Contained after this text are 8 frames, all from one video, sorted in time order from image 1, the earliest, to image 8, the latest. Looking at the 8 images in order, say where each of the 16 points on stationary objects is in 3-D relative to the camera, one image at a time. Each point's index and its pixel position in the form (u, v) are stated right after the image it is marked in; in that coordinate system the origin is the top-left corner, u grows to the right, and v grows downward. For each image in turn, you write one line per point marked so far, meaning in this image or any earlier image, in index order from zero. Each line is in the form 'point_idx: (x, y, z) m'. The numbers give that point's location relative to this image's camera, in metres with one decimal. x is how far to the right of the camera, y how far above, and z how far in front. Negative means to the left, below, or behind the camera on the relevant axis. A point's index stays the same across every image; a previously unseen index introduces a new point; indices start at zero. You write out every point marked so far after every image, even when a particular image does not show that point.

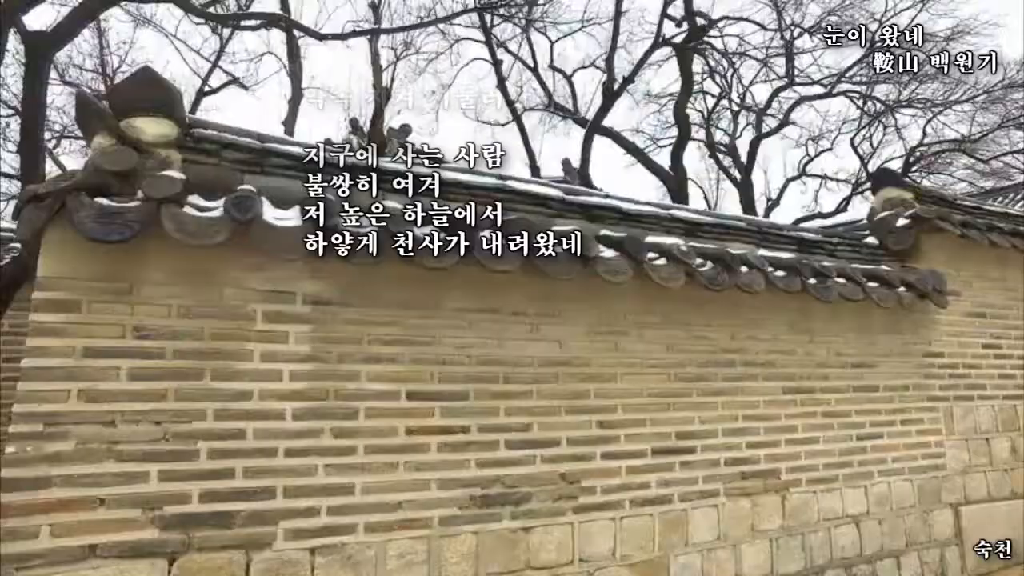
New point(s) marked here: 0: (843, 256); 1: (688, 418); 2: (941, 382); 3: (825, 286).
0: (+2.9, +0.3, +4.6) m
1: (+1.1, -0.9, +3.5) m
2: (+3.8, -0.8, +4.6) m
3: (+2.4, 0.0, +3.9) m
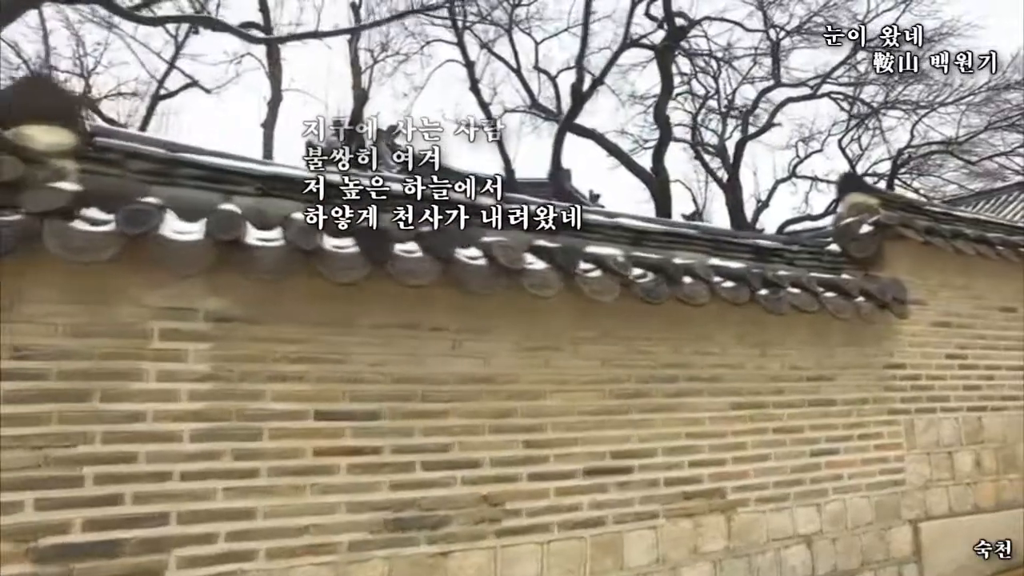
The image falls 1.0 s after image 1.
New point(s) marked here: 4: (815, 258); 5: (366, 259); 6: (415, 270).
0: (+2.5, +0.2, +4.4) m
1: (+0.7, -0.9, +3.4) m
2: (+3.3, -0.9, +4.5) m
3: (+1.9, -0.1, +3.7) m
4: (+2.7, +0.3, +4.6) m
5: (-0.8, +0.2, +2.8) m
6: (-0.5, +0.1, +2.9) m
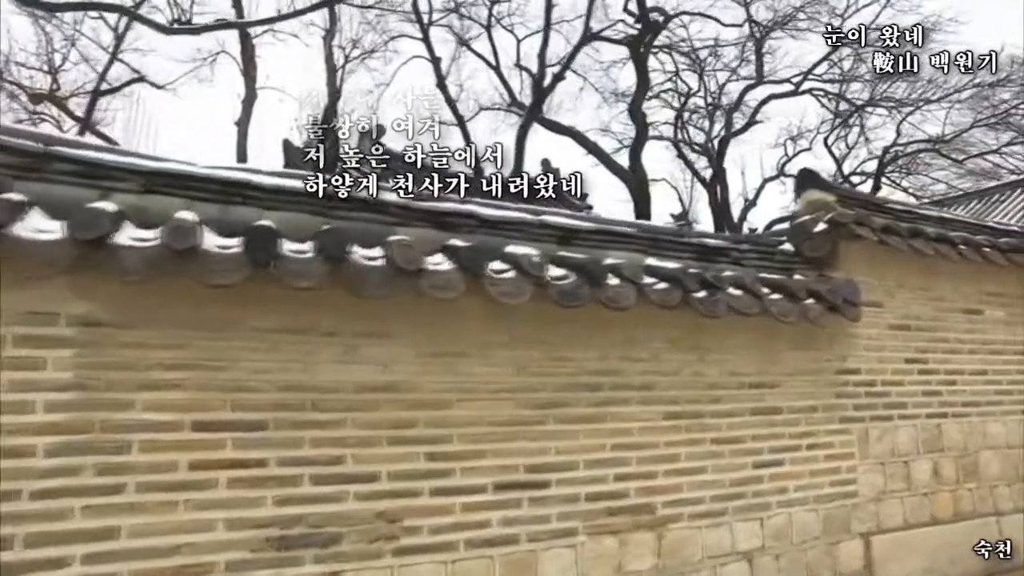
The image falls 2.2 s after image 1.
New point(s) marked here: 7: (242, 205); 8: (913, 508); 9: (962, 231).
0: (+2.0, +0.2, +4.2) m
1: (+0.2, -1.0, +3.2) m
2: (+2.8, -0.9, +4.2) m
3: (+1.4, -0.1, +3.5) m
4: (+2.1, +0.2, +4.4) m
5: (-1.3, +0.1, +2.6) m
6: (-1.1, +0.1, +2.7) m
7: (-1.6, +0.5, +3.1) m
8: (+3.3, -1.8, +4.3) m
9: (+4.4, +0.6, +5.1) m
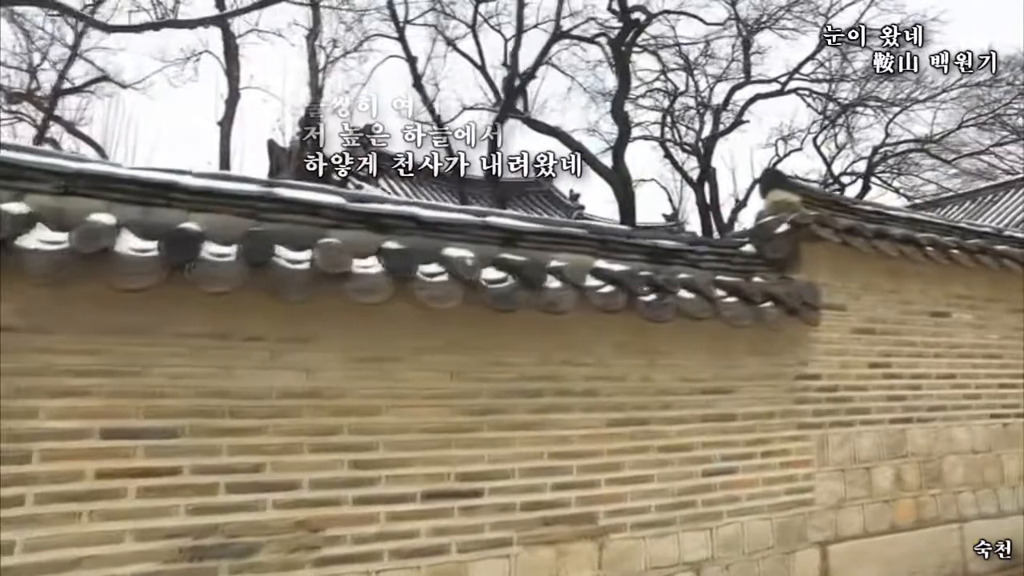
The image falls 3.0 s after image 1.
0: (+1.6, +0.2, +4.1) m
1: (-0.2, -1.0, +3.1) m
2: (+2.4, -1.0, +4.2) m
3: (+1.0, -0.1, +3.4) m
4: (+1.7, +0.2, +4.3) m
5: (-1.7, +0.1, +2.5) m
6: (-1.4, +0.1, +2.6) m
7: (-2.0, +0.5, +3.0) m
8: (+2.9, -1.9, +4.2) m
9: (+4.0, +0.5, +5.0) m
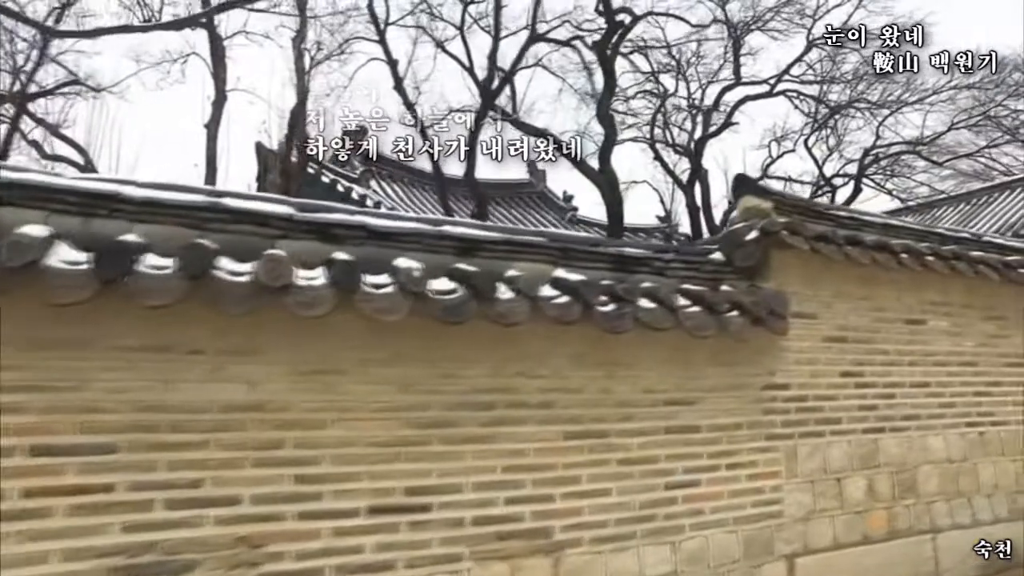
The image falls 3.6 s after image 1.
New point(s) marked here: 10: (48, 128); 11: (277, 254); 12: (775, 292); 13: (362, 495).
0: (+1.3, +0.1, +4.1) m
1: (-0.5, -1.0, +3.0) m
2: (+2.1, -1.0, +4.1) m
3: (+0.7, -0.2, +3.4) m
4: (+1.4, +0.2, +4.2) m
5: (-2.0, +0.1, +2.5) m
6: (-1.7, 0.0, +2.5) m
7: (-2.3, +0.4, +2.9) m
8: (+2.7, -1.9, +4.2) m
9: (+3.7, +0.5, +4.9) m
10: (-8.8, +3.0, +9.9) m
11: (-1.3, +0.2, +2.8) m
12: (+2.1, 0.0, +4.1) m
13: (-0.8, -1.2, +2.9) m
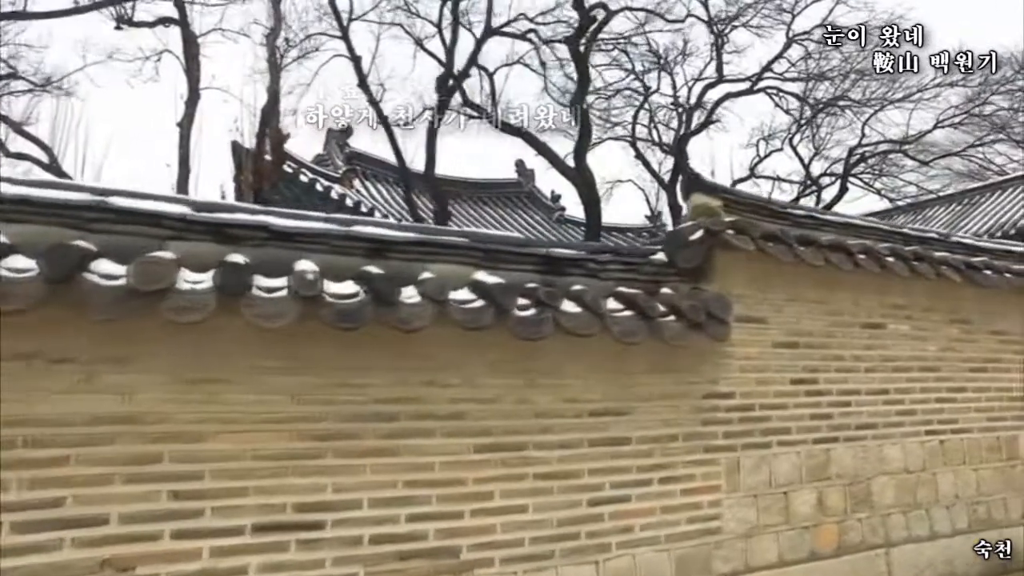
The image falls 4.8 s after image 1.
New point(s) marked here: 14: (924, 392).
0: (+0.7, +0.1, +3.9) m
1: (-1.1, -1.1, +2.8) m
2: (+1.6, -1.0, +3.9) m
3: (+0.2, -0.2, +3.2) m
4: (+0.9, +0.1, +4.0) m
5: (-2.5, 0.0, +2.3) m
6: (-2.3, 0.0, +2.3) m
7: (-2.8, +0.4, +2.7) m
8: (+2.1, -1.9, +4.0) m
9: (+3.2, +0.4, +4.7) m
10: (-9.3, +3.0, +9.7) m
11: (-1.8, +0.2, +2.6) m
12: (+1.5, -0.1, +3.9) m
13: (-1.4, -1.2, +2.7) m
14: (+3.8, -0.9, +4.8) m
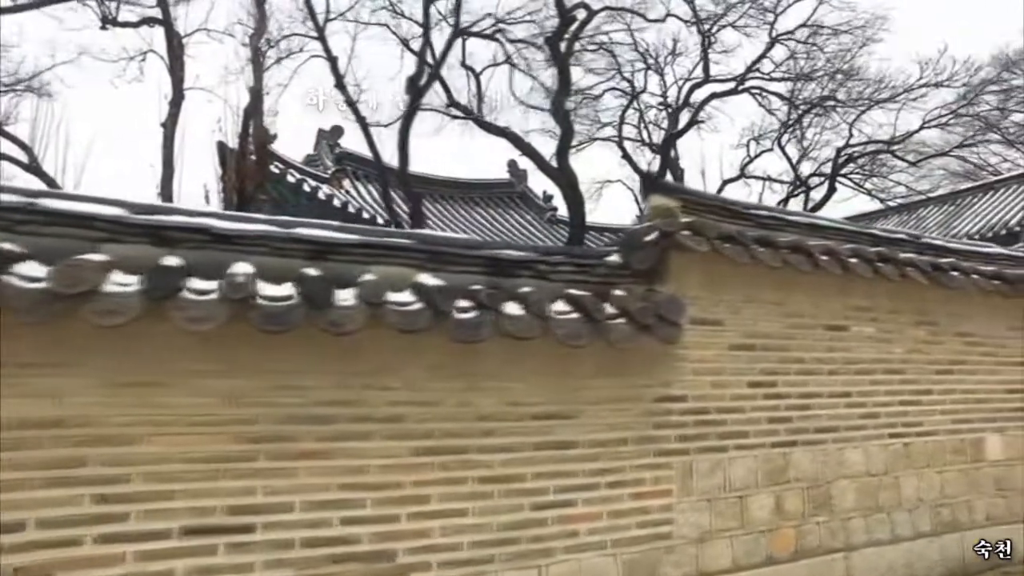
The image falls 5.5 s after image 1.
0: (+0.4, +0.1, +3.8) m
1: (-1.4, -1.1, +2.8) m
2: (+1.2, -1.1, +3.8) m
3: (-0.2, -0.2, +3.1) m
4: (+0.5, +0.1, +4.0) m
5: (-2.9, 0.0, +2.2) m
6: (-2.6, 0.0, +2.3) m
7: (-3.2, +0.4, +2.7) m
8: (+1.7, -2.0, +3.9) m
9: (+2.8, +0.4, +4.7) m
10: (-9.7, +3.0, +9.7) m
11: (-2.2, +0.2, +2.6) m
12: (+1.2, -0.1, +3.9) m
13: (-1.7, -1.2, +2.7) m
14: (+3.4, -1.0, +4.7) m
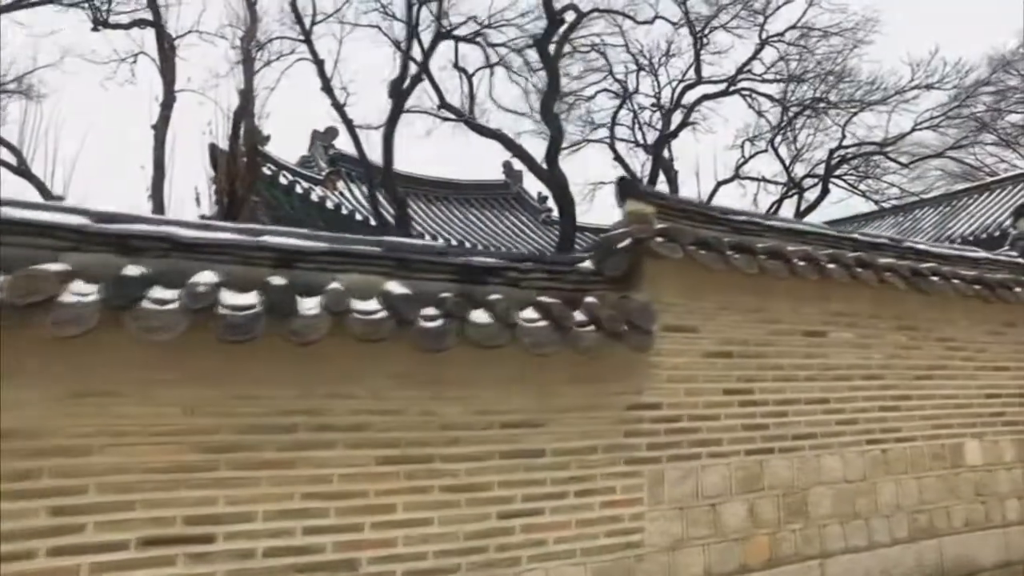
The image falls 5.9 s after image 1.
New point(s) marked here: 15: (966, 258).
0: (+0.2, 0.0, +3.8) m
1: (-1.6, -1.1, +2.8) m
2: (+1.0, -1.1, +3.8) m
3: (-0.4, -0.3, +3.1) m
4: (+0.3, +0.1, +3.9) m
5: (-3.1, 0.0, +2.2) m
6: (-2.8, -0.1, +2.3) m
7: (-3.4, +0.3, +2.7) m
8: (+1.5, -2.0, +3.9) m
9: (+2.6, +0.4, +4.6) m
10: (-9.9, +3.0, +9.7) m
11: (-2.4, +0.1, +2.6) m
12: (+1.0, -0.1, +3.9) m
13: (-2.0, -1.2, +2.7) m
14: (+3.2, -1.0, +4.7) m
15: (+4.6, +0.3, +5.3) m
